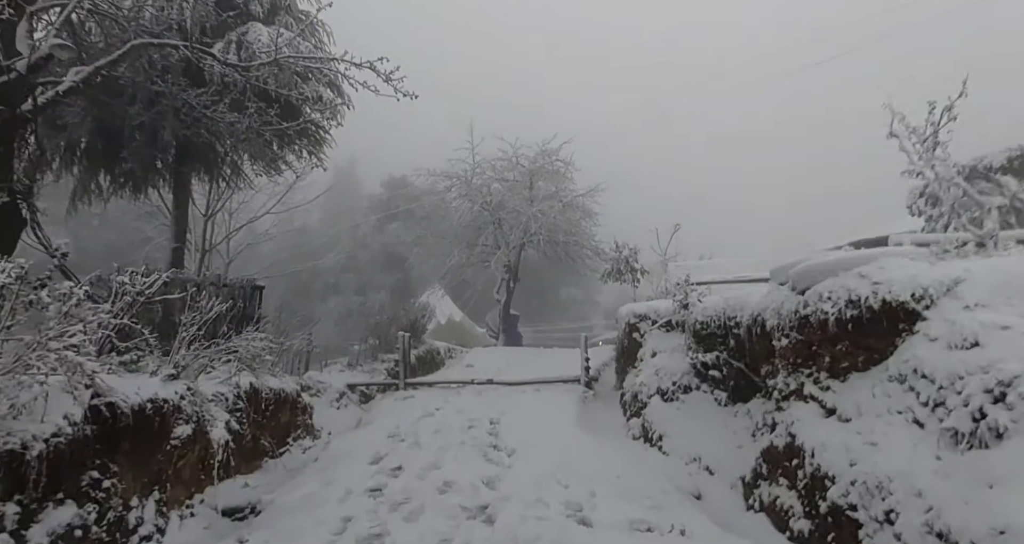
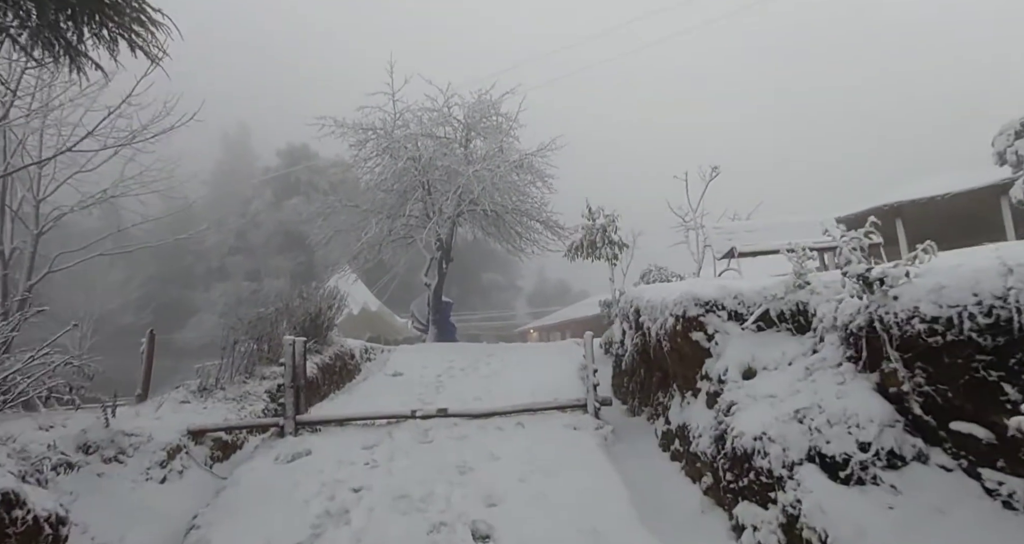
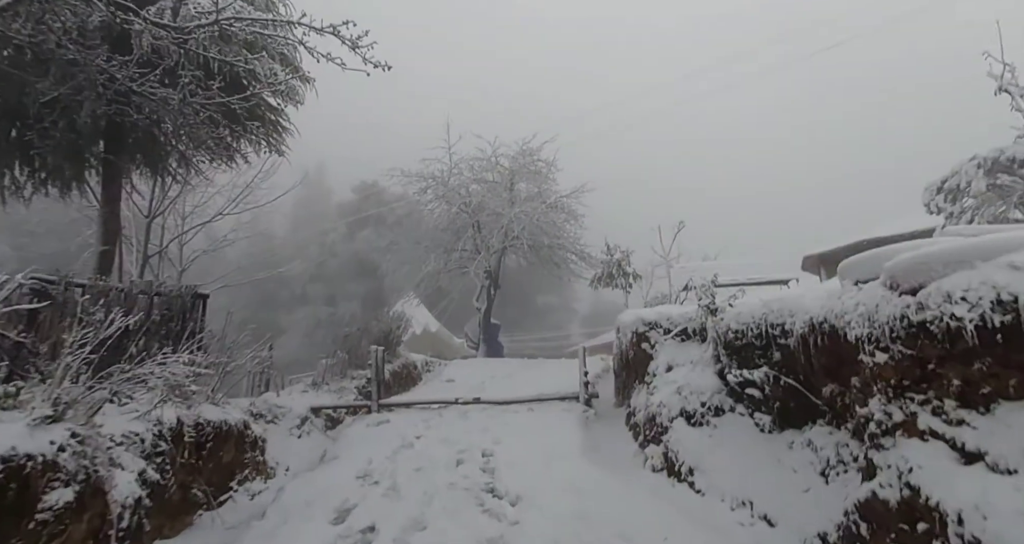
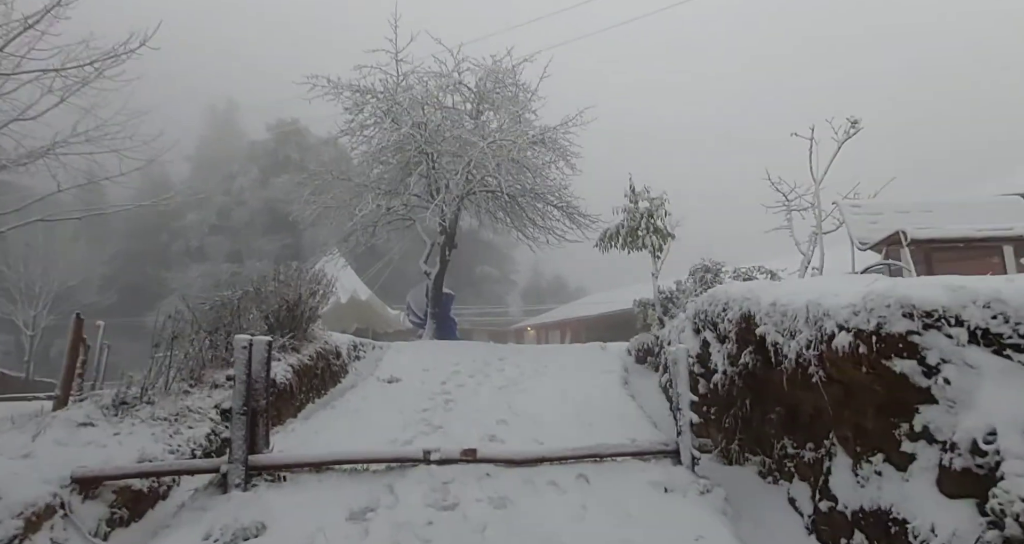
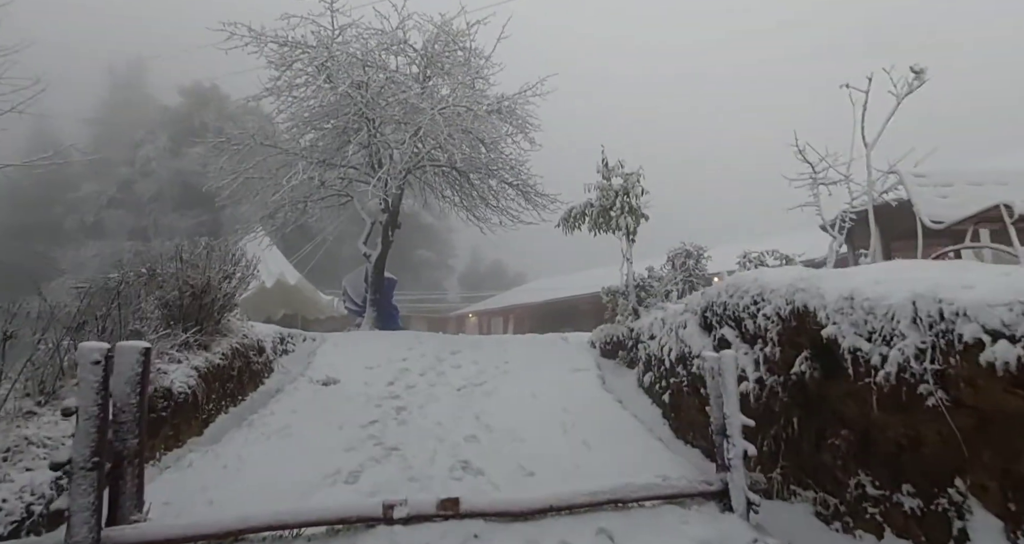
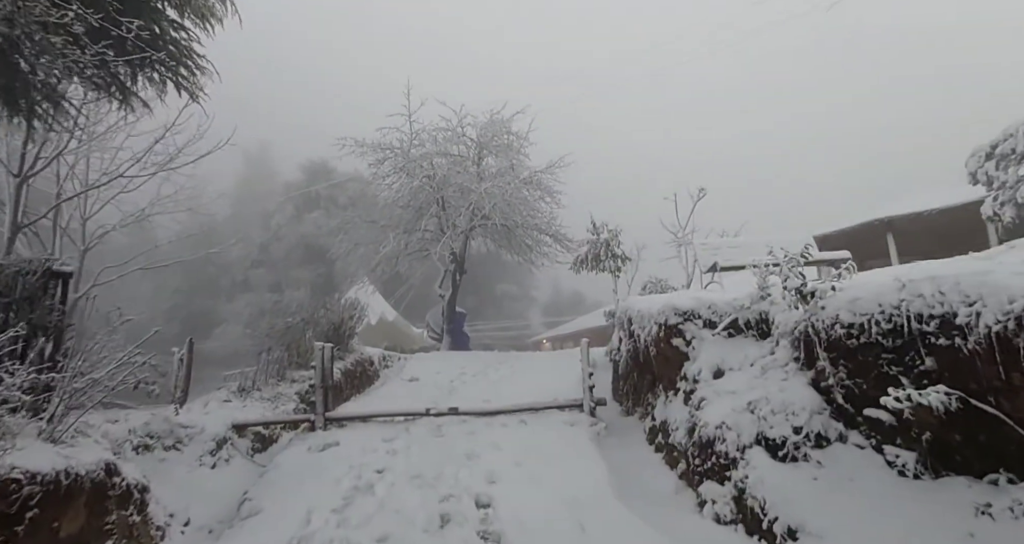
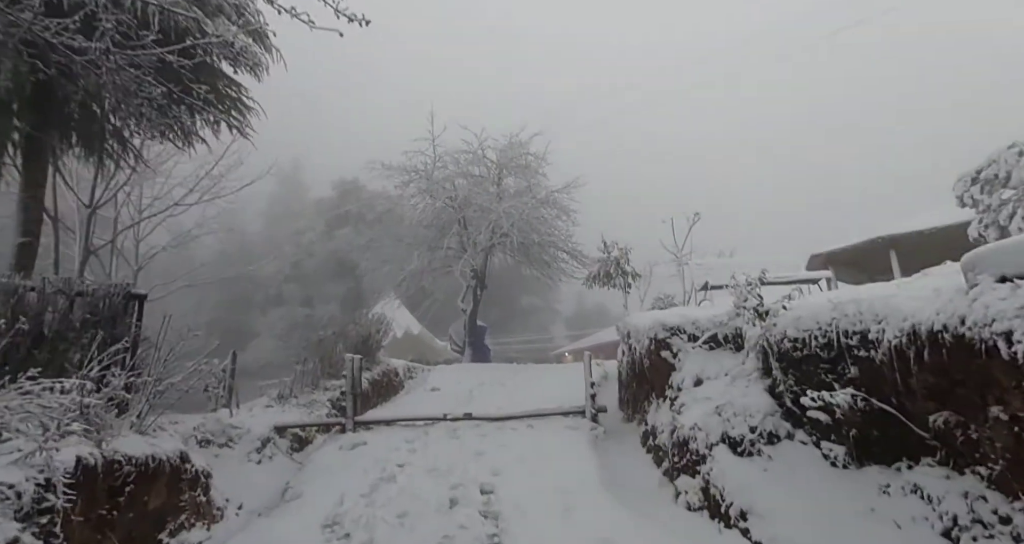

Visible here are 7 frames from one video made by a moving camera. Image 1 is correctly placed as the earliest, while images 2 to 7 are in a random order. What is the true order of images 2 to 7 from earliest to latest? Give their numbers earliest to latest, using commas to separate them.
3, 7, 6, 2, 4, 5
